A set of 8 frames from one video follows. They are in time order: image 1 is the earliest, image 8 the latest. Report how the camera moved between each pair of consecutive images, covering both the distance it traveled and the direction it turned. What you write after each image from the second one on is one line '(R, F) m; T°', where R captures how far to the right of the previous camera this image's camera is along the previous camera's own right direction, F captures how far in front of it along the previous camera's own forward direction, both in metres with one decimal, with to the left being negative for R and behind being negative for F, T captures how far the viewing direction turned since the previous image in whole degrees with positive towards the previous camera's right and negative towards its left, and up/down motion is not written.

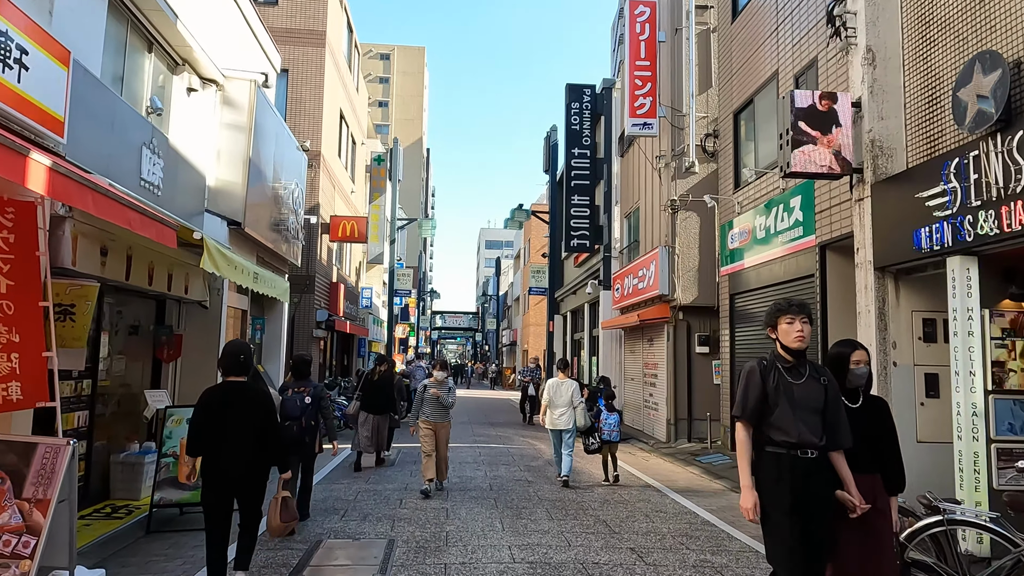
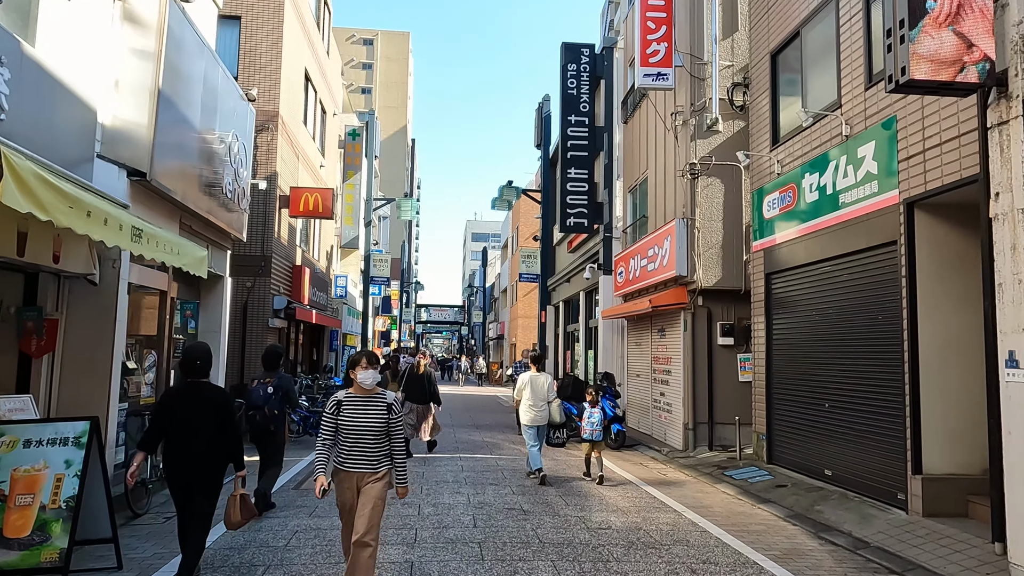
(0.0, +2.2) m; +1°
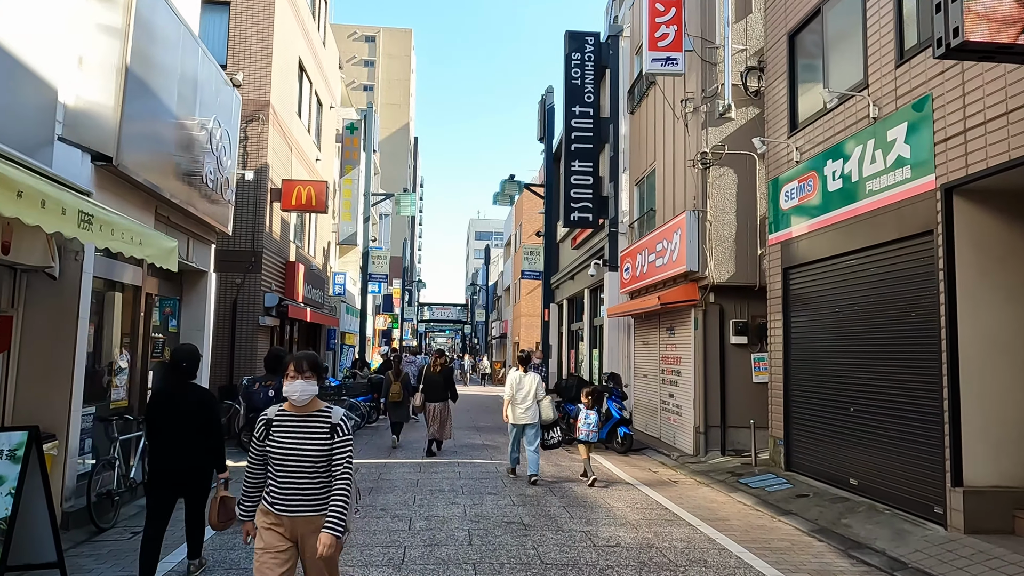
(0.0, +0.6) m; 0°
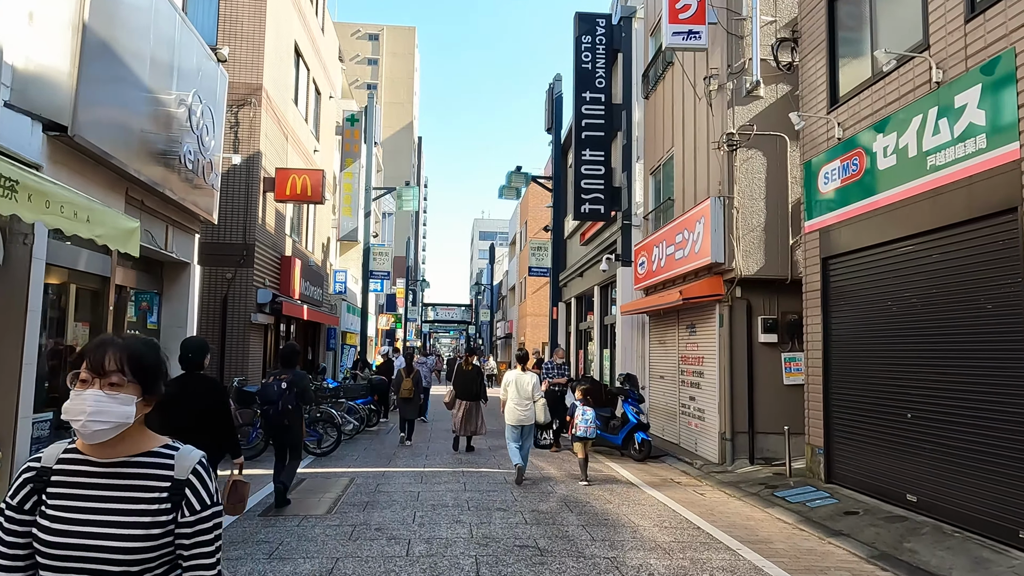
(-0.1, +0.9) m; 0°
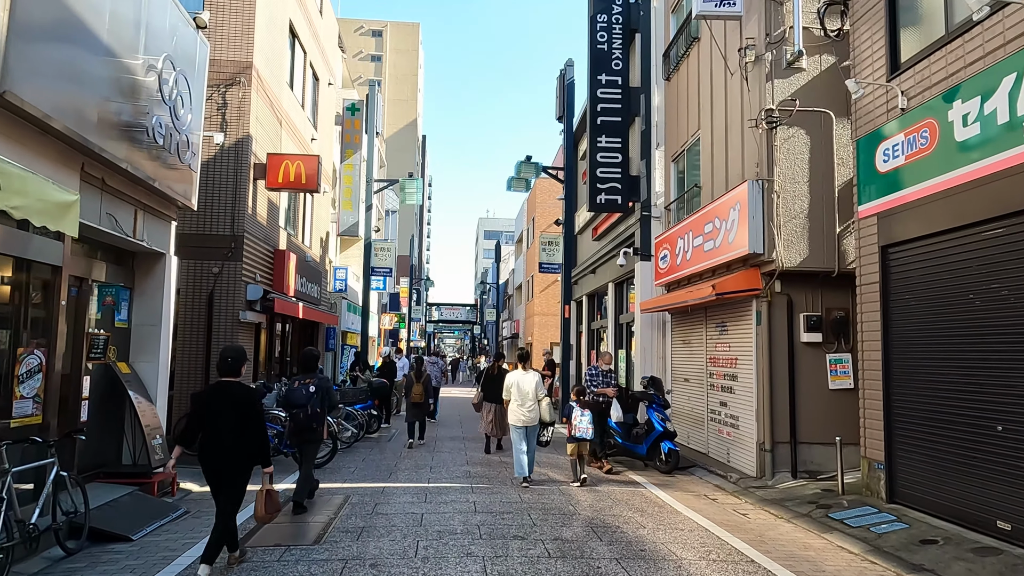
(-0.1, +1.1) m; 0°
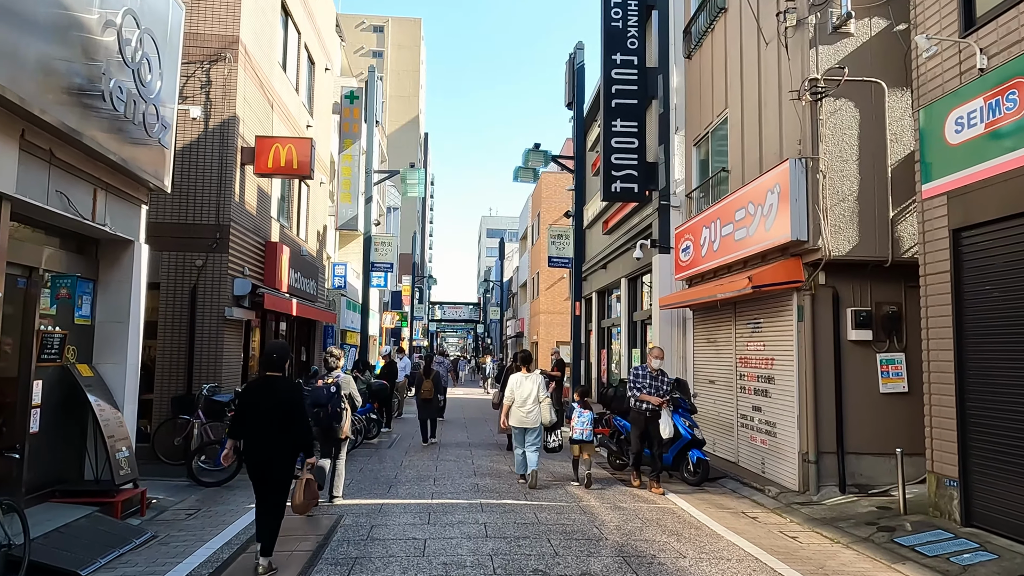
(-0.1, +1.0) m; 0°
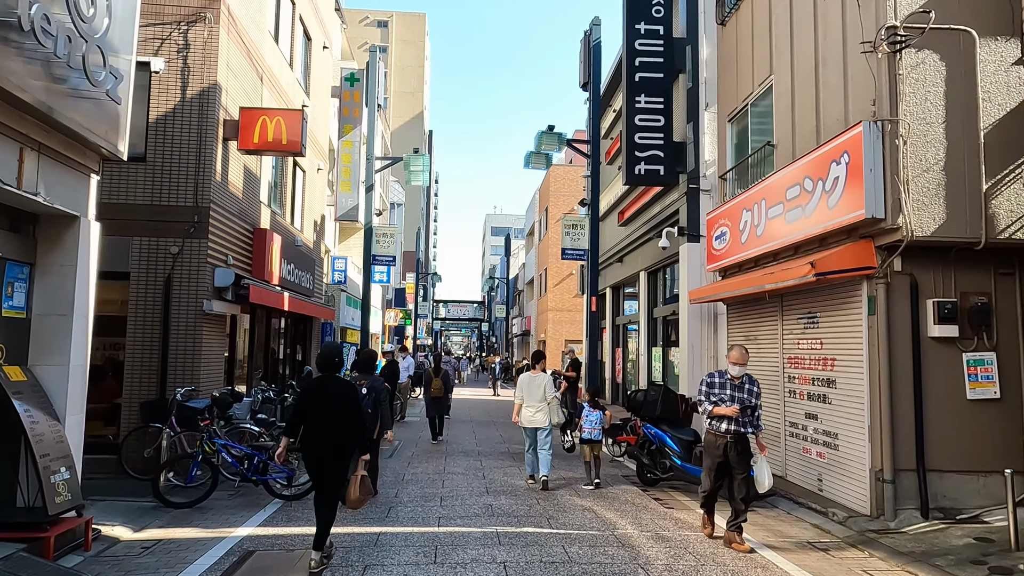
(-0.2, +1.3) m; 0°
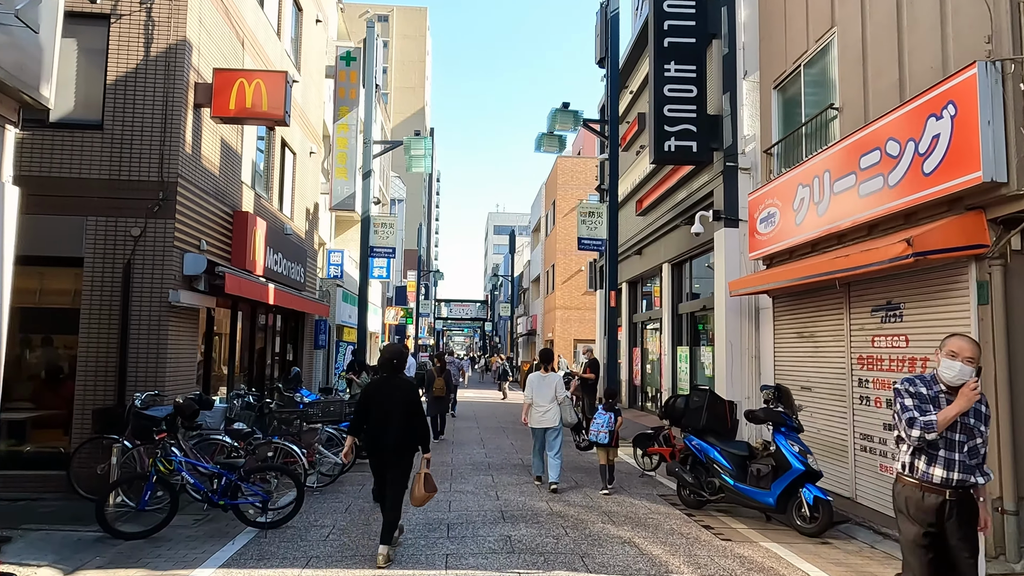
(-0.2, +1.4) m; 0°
